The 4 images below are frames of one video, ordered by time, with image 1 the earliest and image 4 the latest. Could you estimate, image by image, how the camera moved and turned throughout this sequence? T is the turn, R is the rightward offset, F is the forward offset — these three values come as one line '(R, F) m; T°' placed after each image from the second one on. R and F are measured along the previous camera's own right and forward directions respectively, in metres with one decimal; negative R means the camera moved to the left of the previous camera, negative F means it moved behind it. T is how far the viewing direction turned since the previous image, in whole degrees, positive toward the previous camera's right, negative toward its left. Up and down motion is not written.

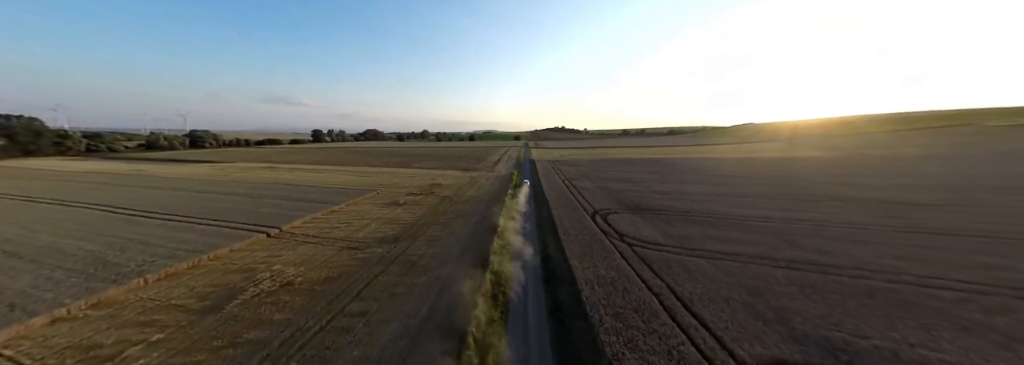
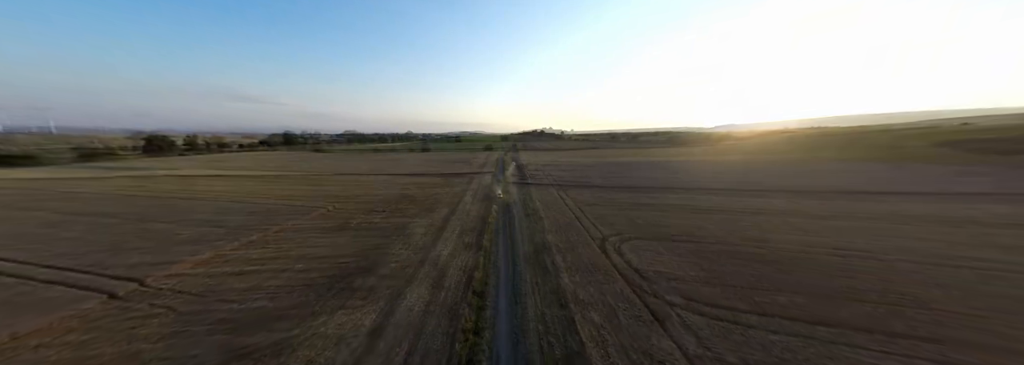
(-0.2, +2.9) m; +3°
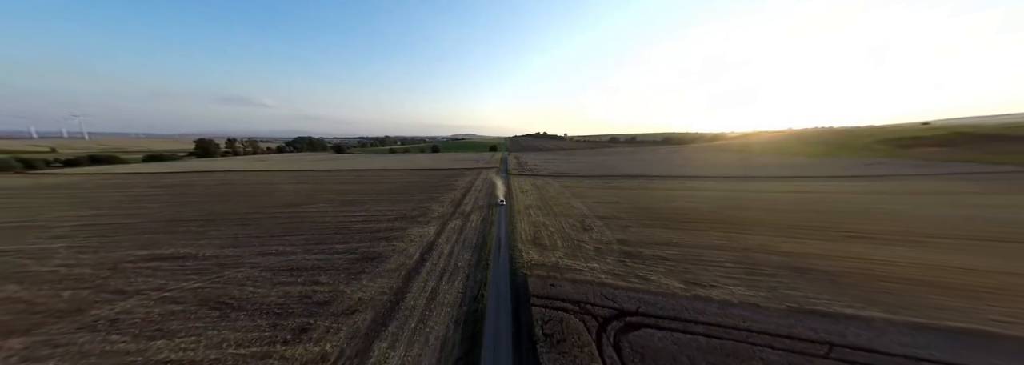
(+0.4, -5.1) m; -1°
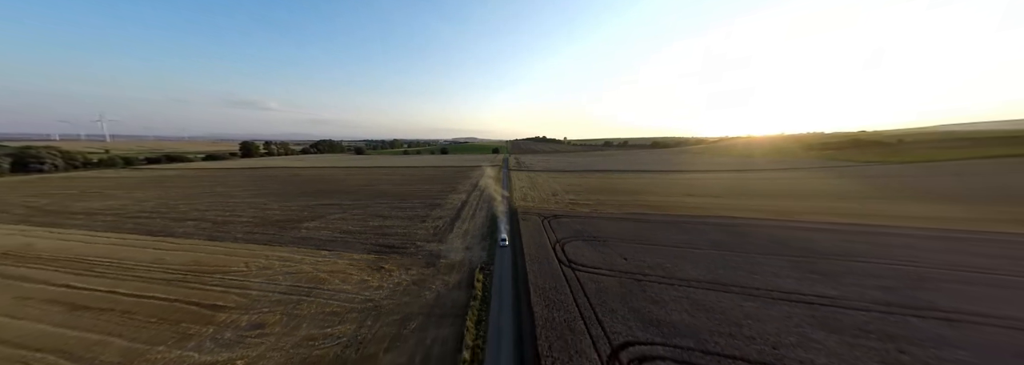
(+0.2, -7.3) m; 0°
